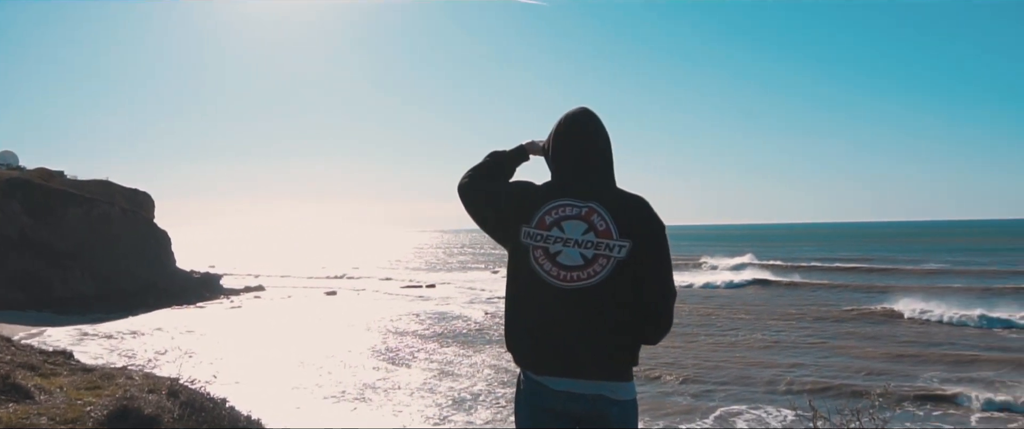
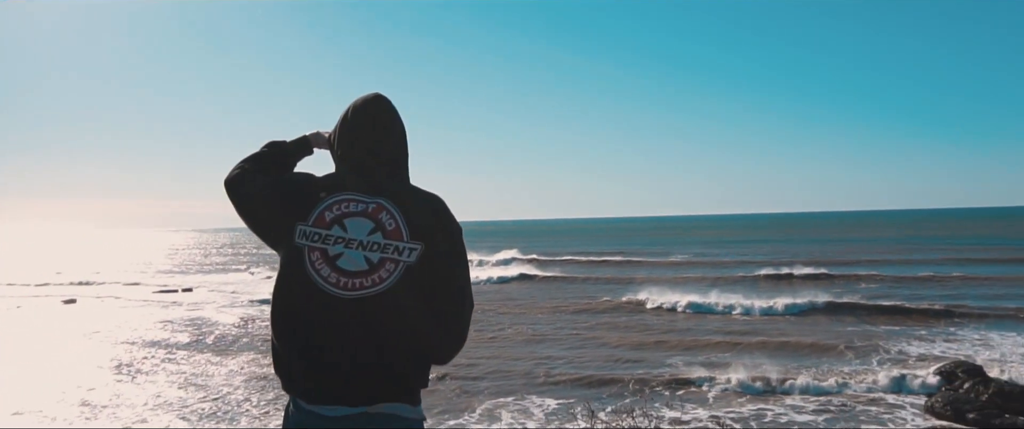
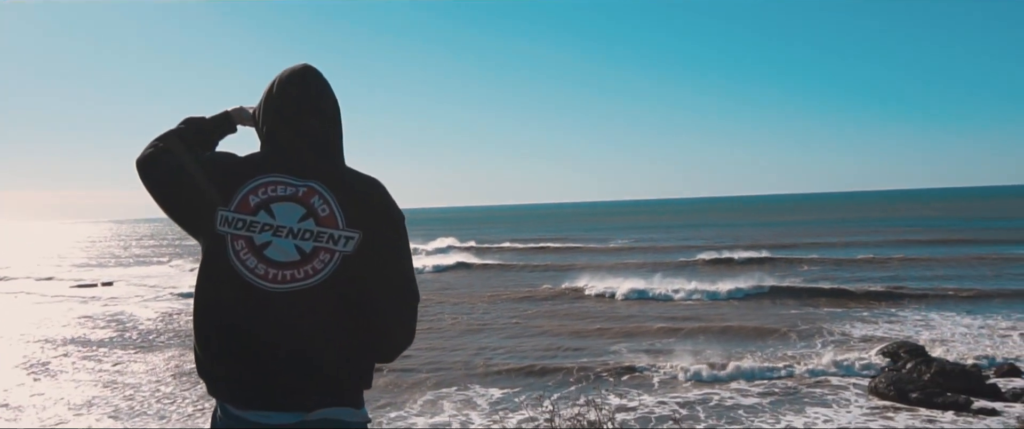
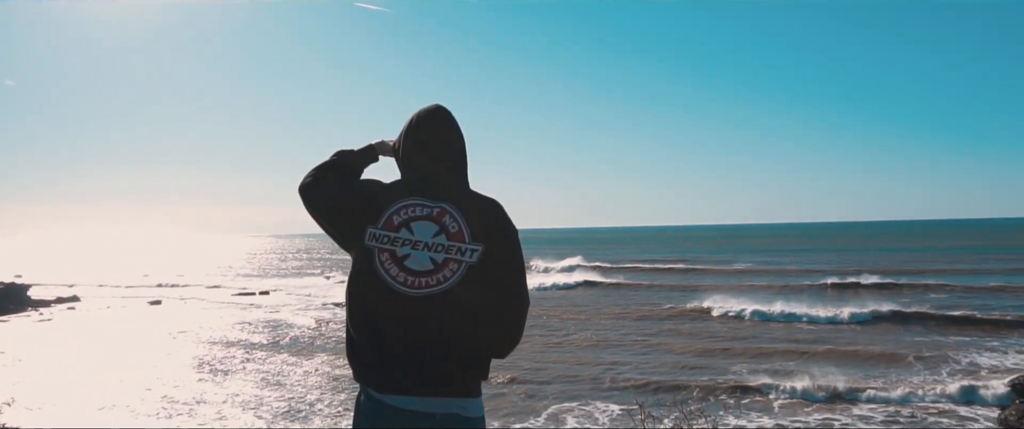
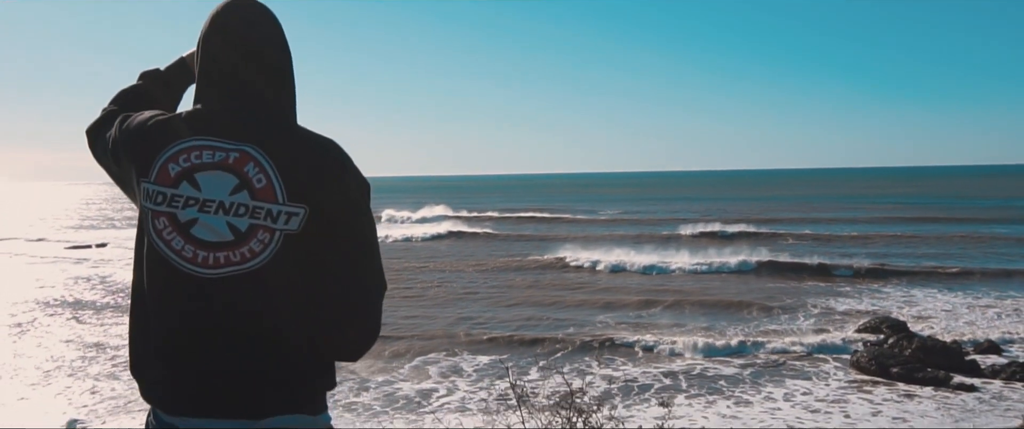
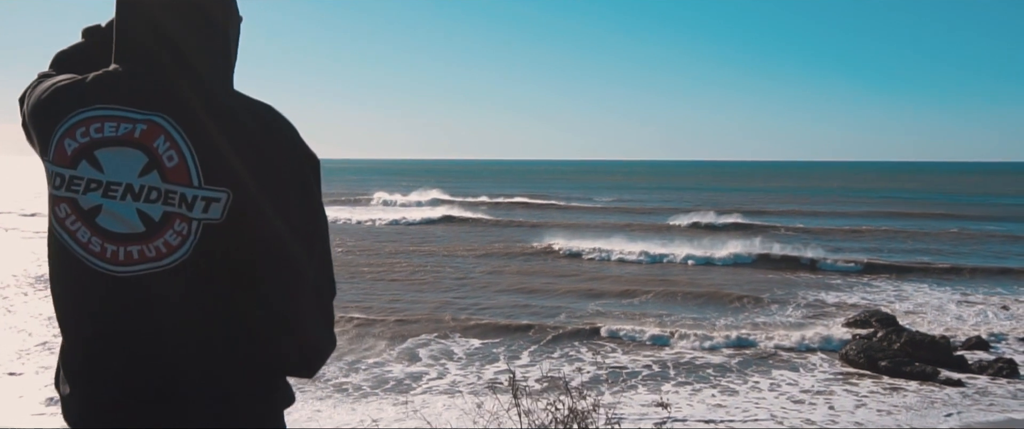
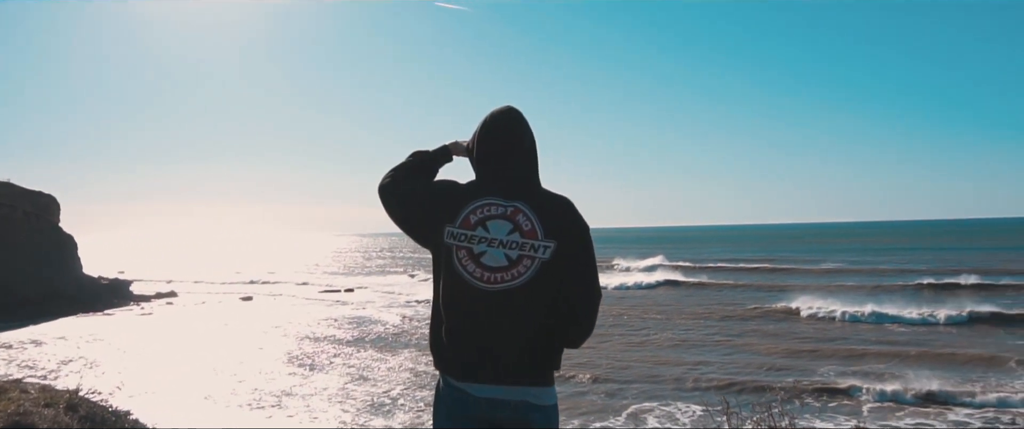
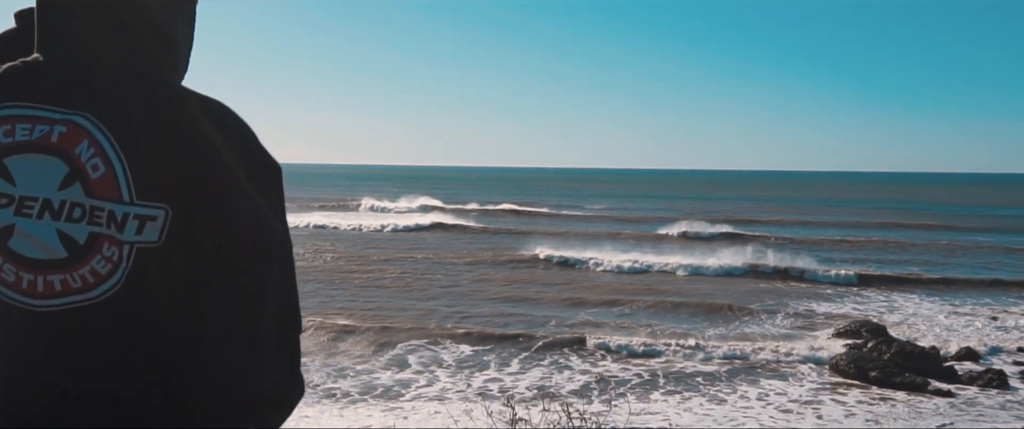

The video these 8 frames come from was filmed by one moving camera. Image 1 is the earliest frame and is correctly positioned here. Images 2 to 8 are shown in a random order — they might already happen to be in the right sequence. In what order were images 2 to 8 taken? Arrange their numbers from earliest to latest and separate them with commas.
7, 4, 2, 3, 5, 6, 8
